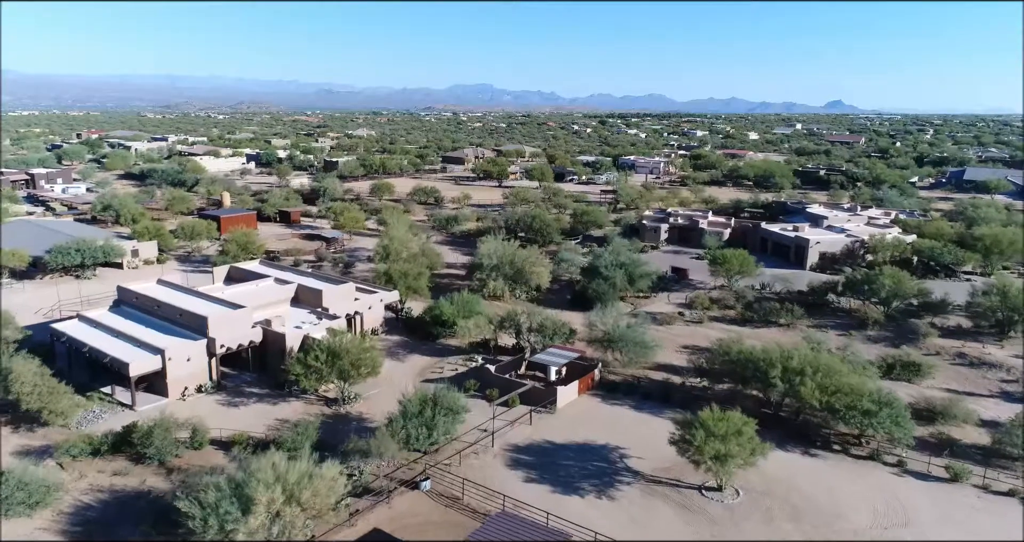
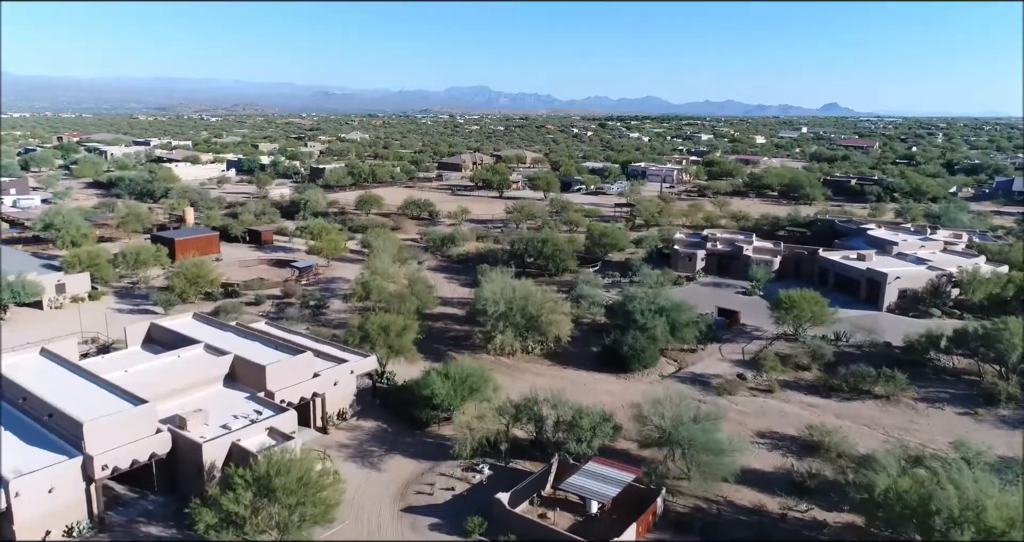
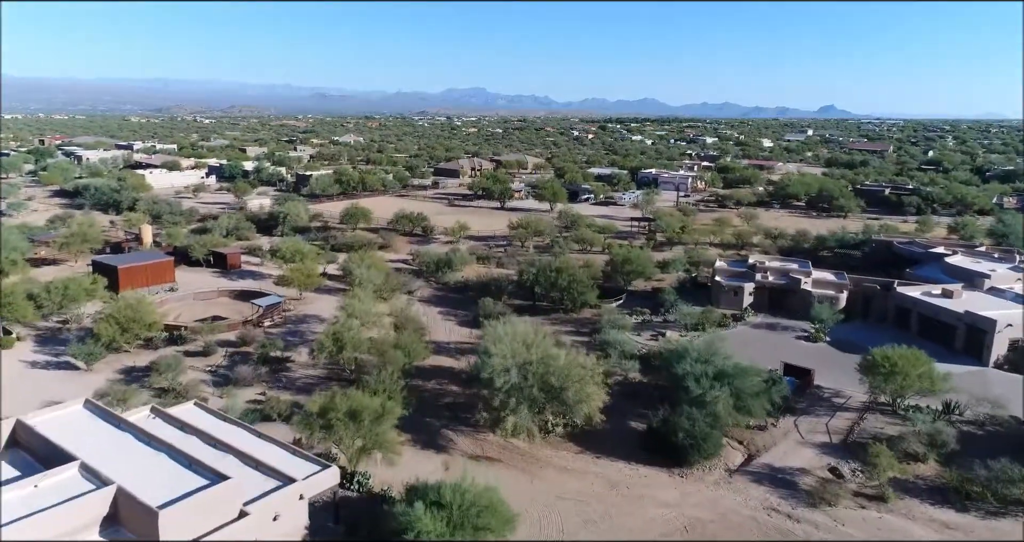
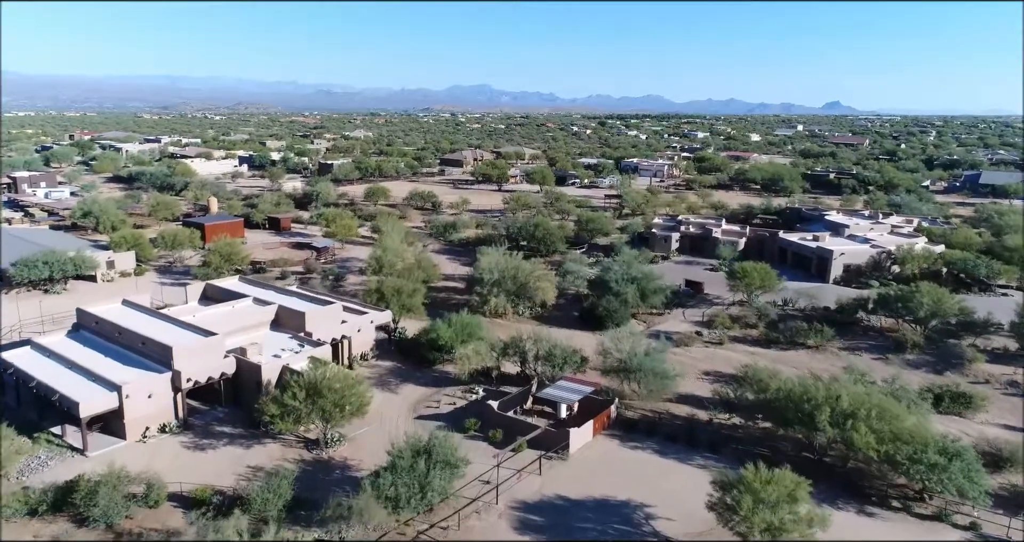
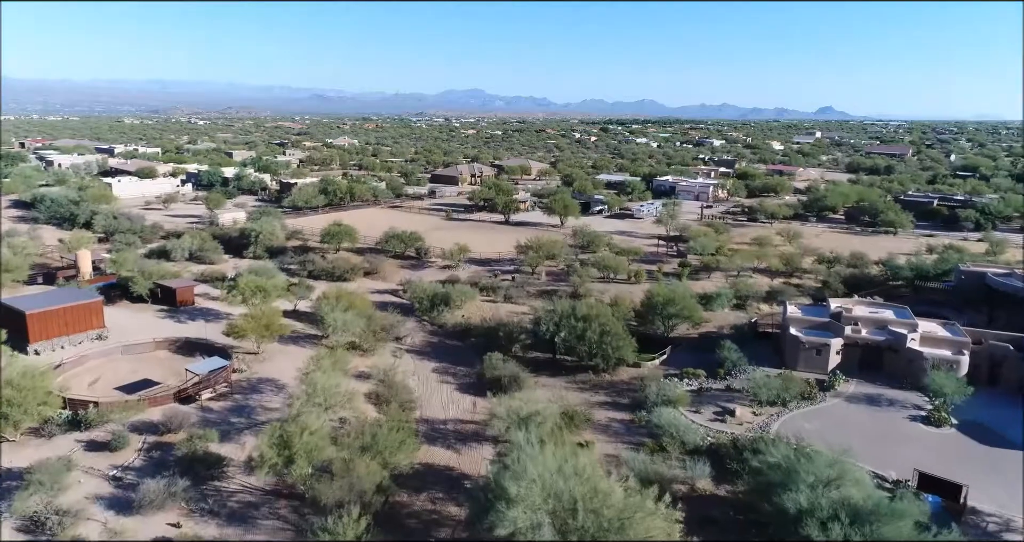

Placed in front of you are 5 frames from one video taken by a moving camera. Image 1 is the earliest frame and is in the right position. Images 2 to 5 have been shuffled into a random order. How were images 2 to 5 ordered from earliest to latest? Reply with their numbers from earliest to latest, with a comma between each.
4, 2, 3, 5
